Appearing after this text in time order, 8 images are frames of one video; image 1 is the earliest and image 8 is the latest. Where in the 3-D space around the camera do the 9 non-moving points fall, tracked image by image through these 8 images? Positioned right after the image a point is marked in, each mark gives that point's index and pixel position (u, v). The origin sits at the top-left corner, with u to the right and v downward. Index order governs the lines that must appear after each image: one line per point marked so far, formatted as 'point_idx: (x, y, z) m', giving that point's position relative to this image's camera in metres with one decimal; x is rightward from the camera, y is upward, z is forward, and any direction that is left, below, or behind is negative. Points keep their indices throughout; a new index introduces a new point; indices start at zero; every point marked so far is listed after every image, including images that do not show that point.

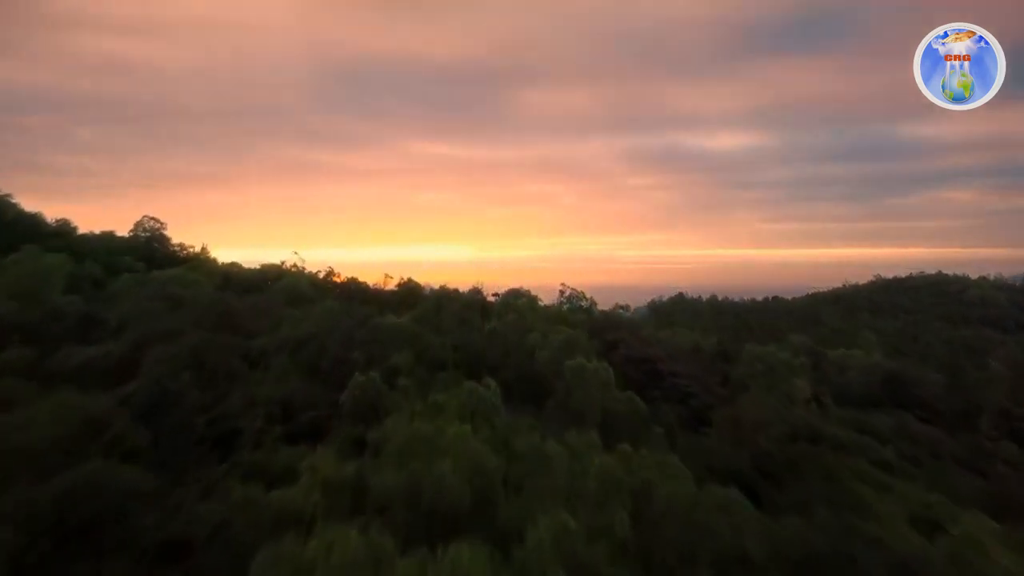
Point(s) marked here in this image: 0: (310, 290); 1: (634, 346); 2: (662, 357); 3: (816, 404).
0: (-2.0, 0.0, +12.6) m
1: (+1.2, -0.6, +13.3) m
2: (+1.5, -0.7, +13.0) m
3: (+2.6, -1.0, +11.1) m
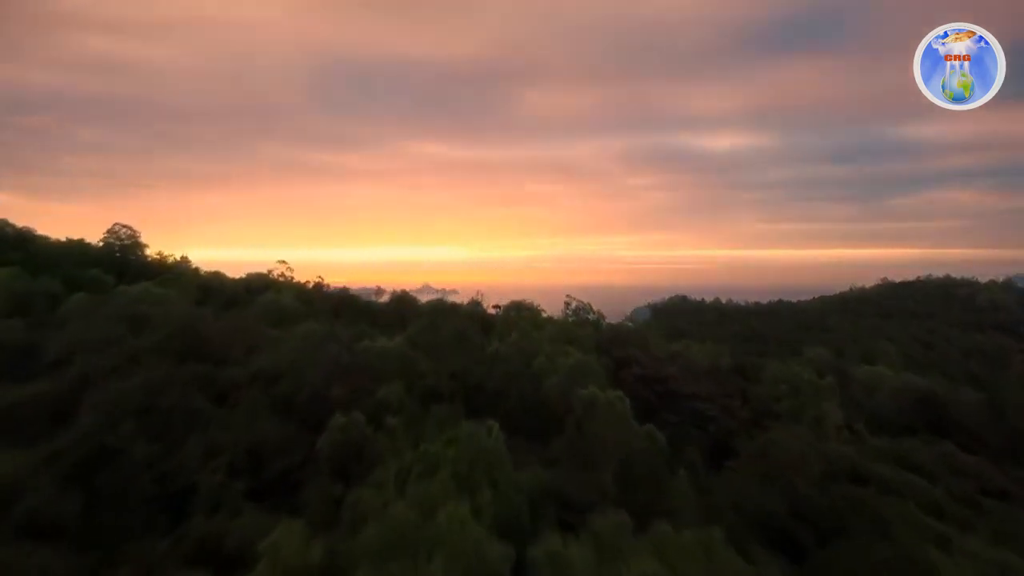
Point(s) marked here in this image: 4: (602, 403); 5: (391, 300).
0: (-2.0, -0.1, +11.7) m
1: (+1.3, -0.7, +12.3) m
2: (+1.5, -0.8, +12.0) m
3: (+2.7, -1.1, +10.2) m
4: (+0.5, -0.7, +7.7) m
5: (-1.2, -0.1, +12.6) m
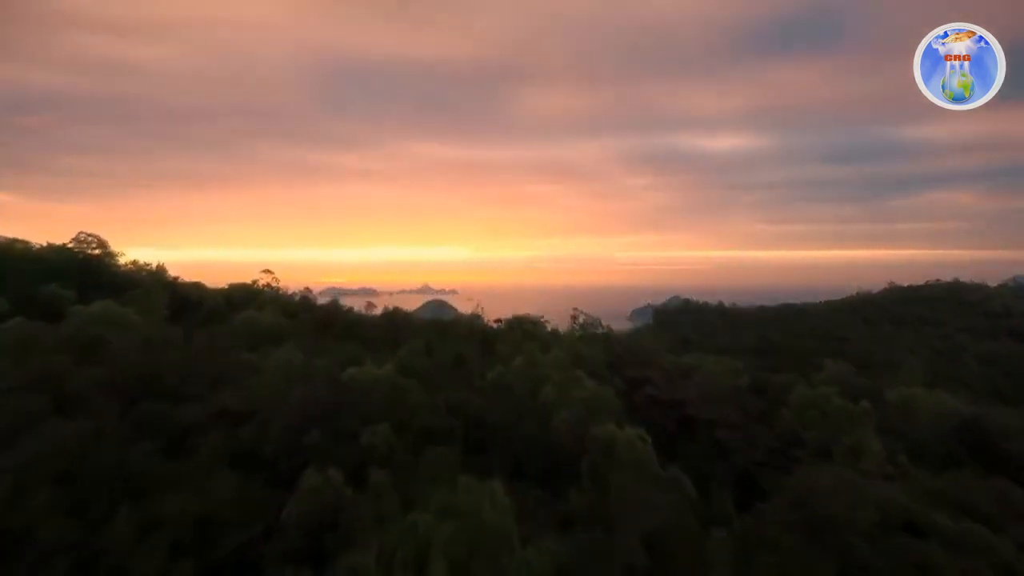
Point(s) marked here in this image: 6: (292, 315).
0: (-2.0, -0.3, +10.7) m
1: (+1.3, -0.8, +11.3) m
2: (+1.6, -0.9, +11.0) m
3: (+2.7, -1.2, +9.1) m
4: (+0.6, -0.8, +6.6) m
5: (-1.2, -0.2, +11.5) m
6: (-2.0, -0.3, +11.7) m
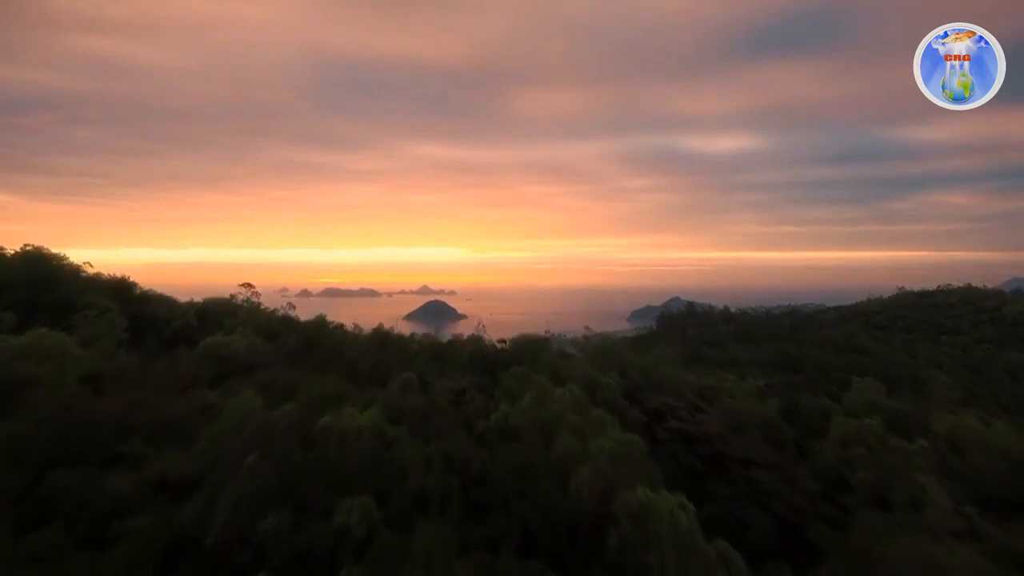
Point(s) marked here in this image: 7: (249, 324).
0: (-1.9, -0.4, +9.4) m
1: (+1.3, -1.0, +10.1) m
2: (+1.6, -1.1, +9.8) m
3: (+2.7, -1.4, +7.9) m
4: (+0.6, -0.9, +5.4) m
5: (-1.1, -0.4, +10.3) m
6: (-2.0, -0.4, +10.4) m
7: (-2.2, -0.3, +10.8) m
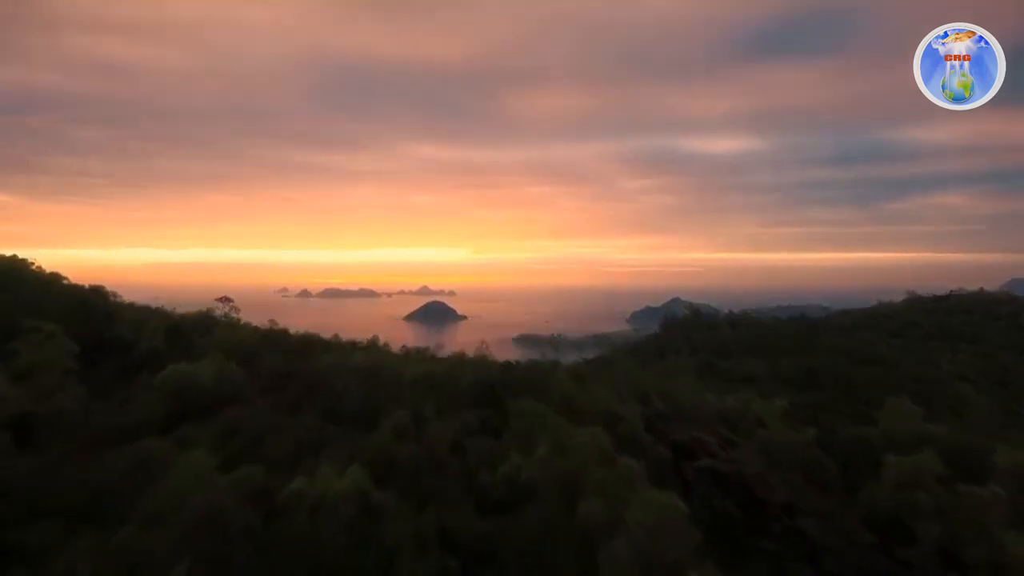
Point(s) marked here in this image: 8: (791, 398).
0: (-1.9, -0.5, +8.2) m
1: (+1.4, -1.1, +8.9) m
2: (+1.7, -1.2, +8.6) m
3: (+2.8, -1.5, +6.7) m
4: (+0.7, -1.1, +4.2) m
5: (-1.1, -0.5, +9.1) m
6: (-1.9, -0.6, +9.3) m
7: (-2.2, -0.4, +9.6) m
8: (+3.2, -1.3, +14.7) m
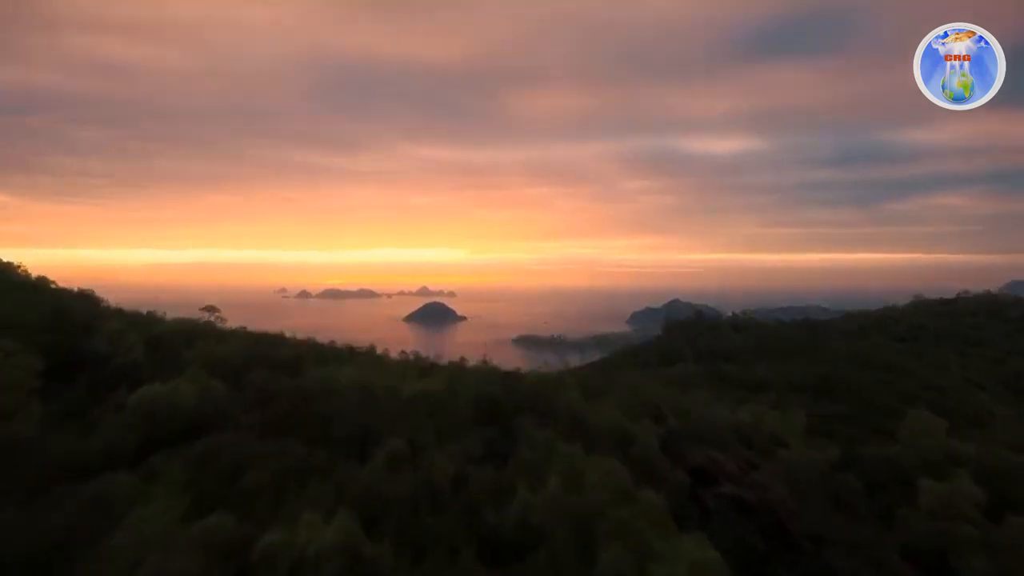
0: (-1.8, -0.6, +7.6) m
1: (+1.4, -1.2, +8.2) m
2: (+1.7, -1.3, +7.9) m
3: (+2.8, -1.6, +6.0) m
4: (+0.7, -1.1, +3.5) m
5: (-1.0, -0.6, +8.4) m
6: (-1.9, -0.6, +8.6) m
7: (-2.1, -0.5, +8.9) m
8: (+3.2, -1.3, +14.0) m
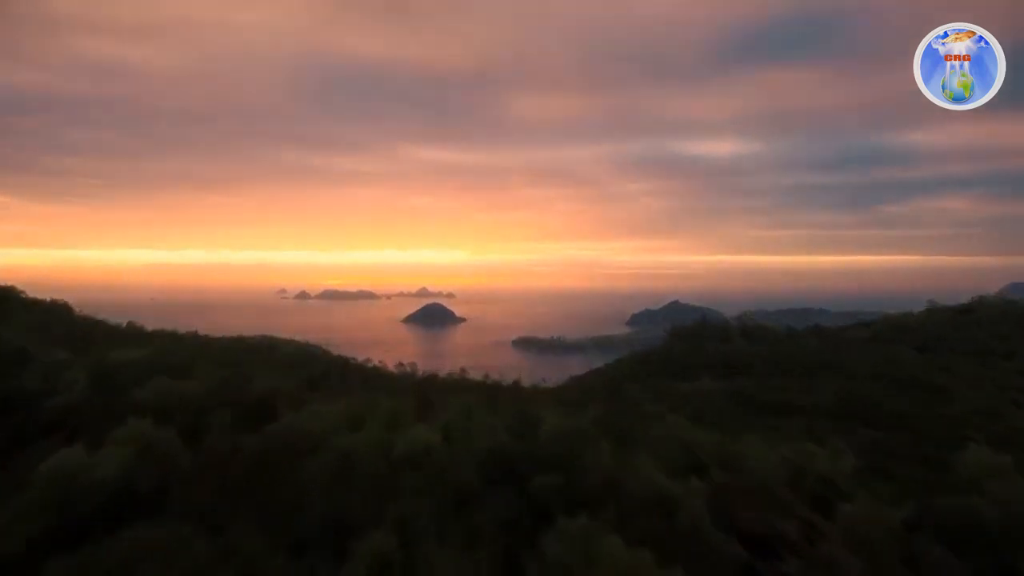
0: (-1.7, -0.8, +6.1) m
1: (+1.5, -1.4, +6.7) m
2: (+1.8, -1.5, +6.4) m
3: (+2.9, -1.8, +4.5) m
4: (+0.8, -1.3, +2.0) m
5: (-1.0, -0.8, +6.9) m
6: (-1.8, -0.8, +7.1) m
7: (-2.0, -0.7, +7.4) m
8: (+3.3, -1.5, +12.5) m
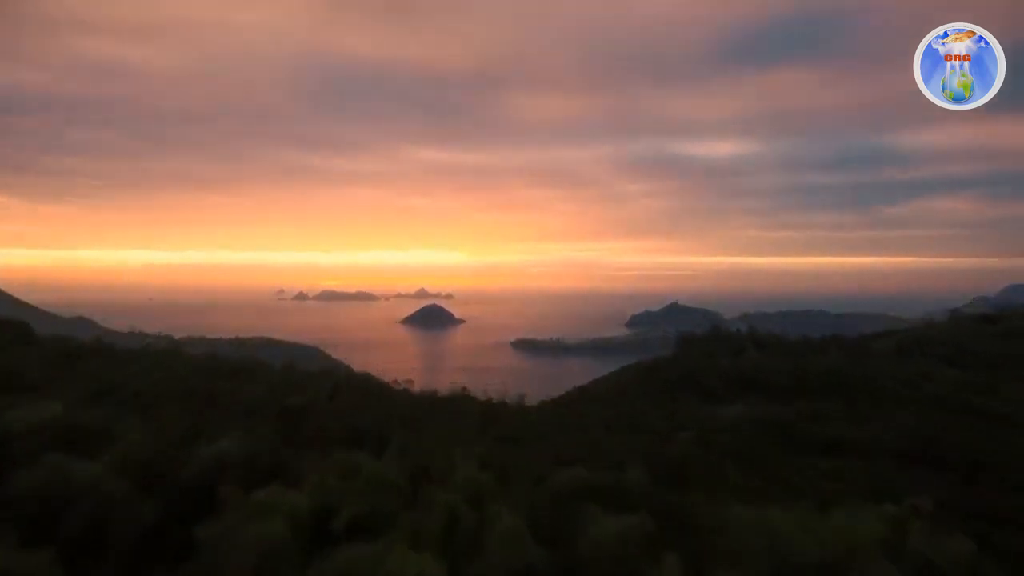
0: (-1.6, -1.0, +3.8) m
1: (+1.6, -1.6, +4.5) m
2: (+1.9, -1.7, +4.2) m
3: (+3.0, -2.0, +2.3) m
4: (+0.9, -1.5, -0.2) m
5: (-0.8, -1.0, +4.7) m
6: (-1.7, -1.0, +4.9) m
7: (-1.9, -0.9, +5.2) m
8: (+3.4, -1.7, +10.3) m
